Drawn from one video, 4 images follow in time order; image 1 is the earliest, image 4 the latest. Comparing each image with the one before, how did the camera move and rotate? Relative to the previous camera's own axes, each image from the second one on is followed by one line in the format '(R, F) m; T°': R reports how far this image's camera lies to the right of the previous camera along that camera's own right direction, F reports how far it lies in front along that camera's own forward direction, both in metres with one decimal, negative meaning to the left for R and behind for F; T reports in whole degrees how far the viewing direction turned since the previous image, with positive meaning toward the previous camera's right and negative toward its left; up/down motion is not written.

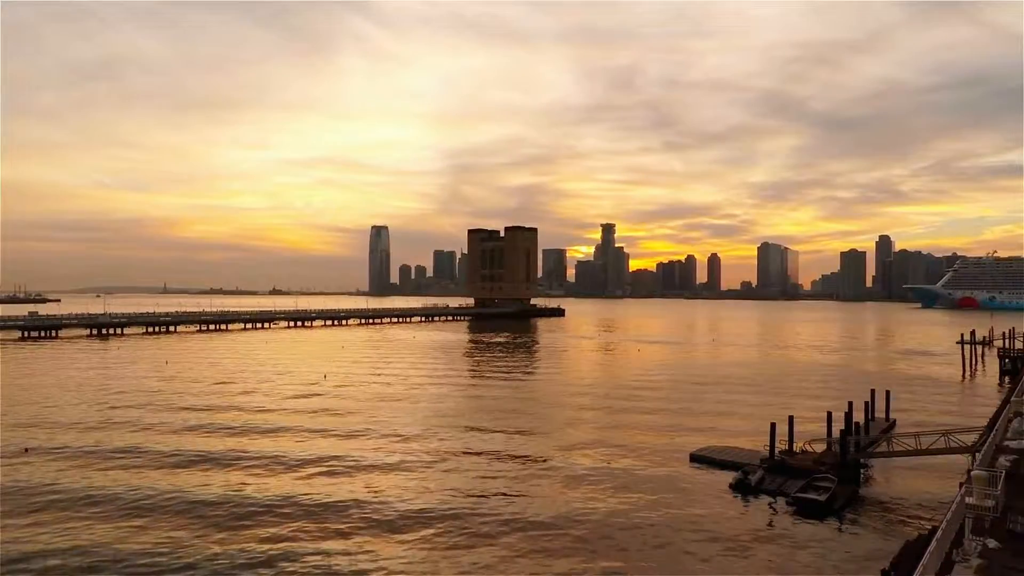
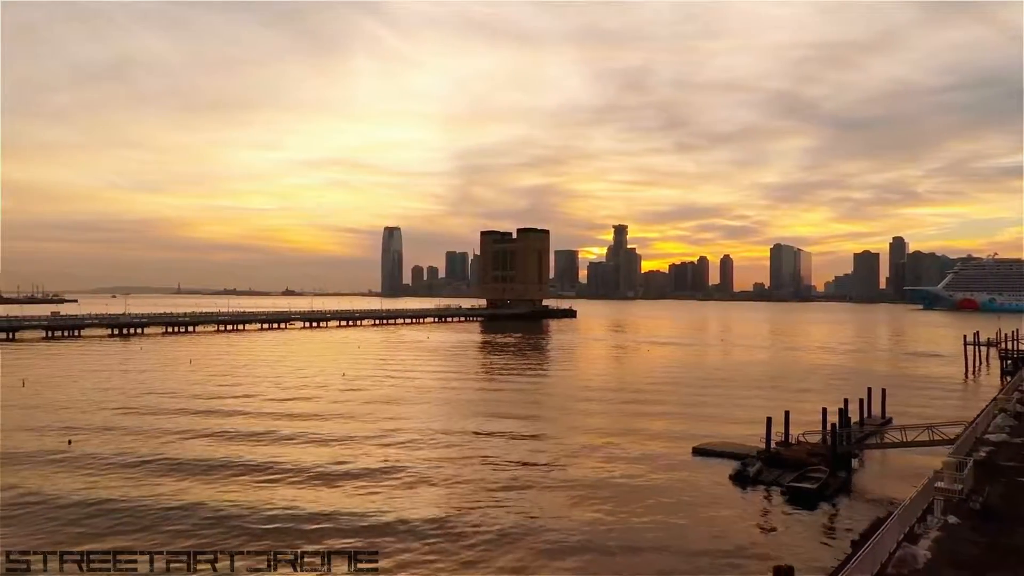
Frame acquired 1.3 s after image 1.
(-0.9, -0.3) m; -1°
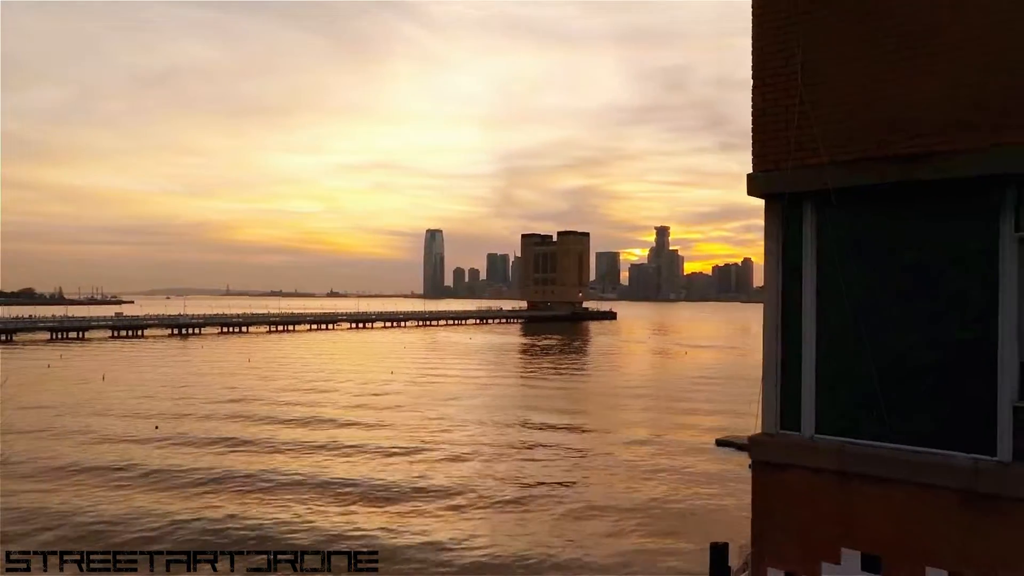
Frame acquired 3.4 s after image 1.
(+0.1, -1.9) m; -3°
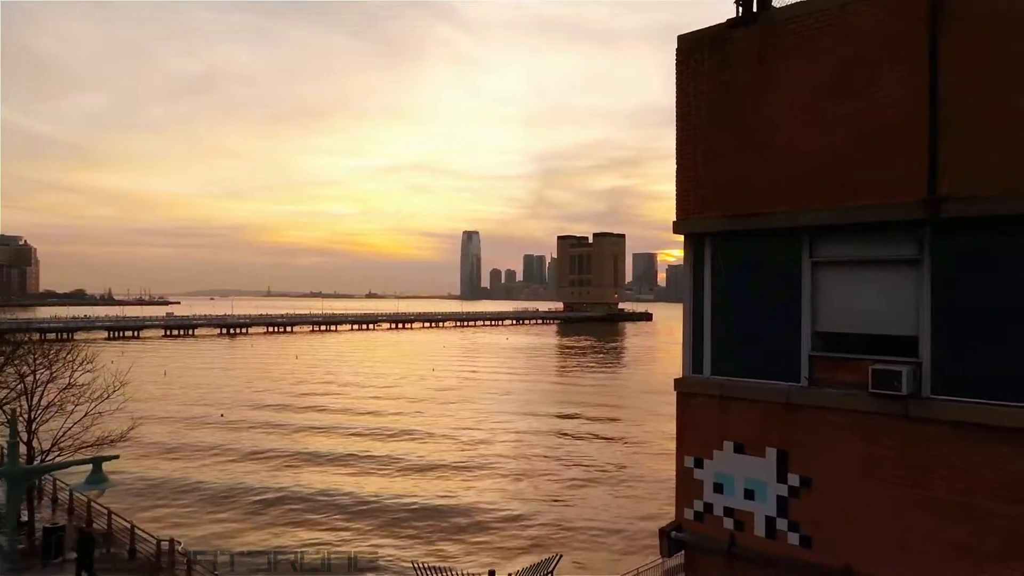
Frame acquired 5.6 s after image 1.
(+0.1, -1.6) m; -3°
